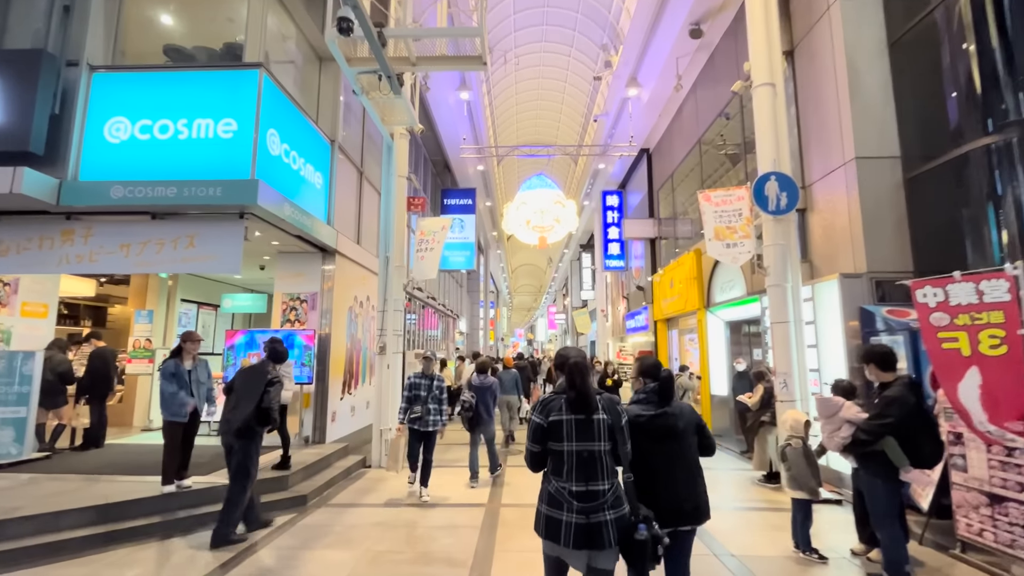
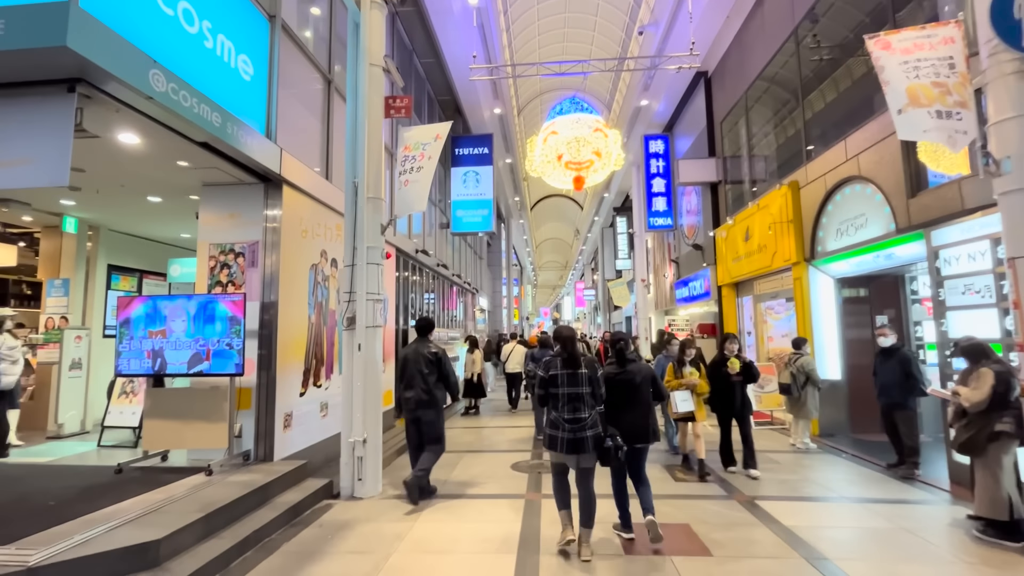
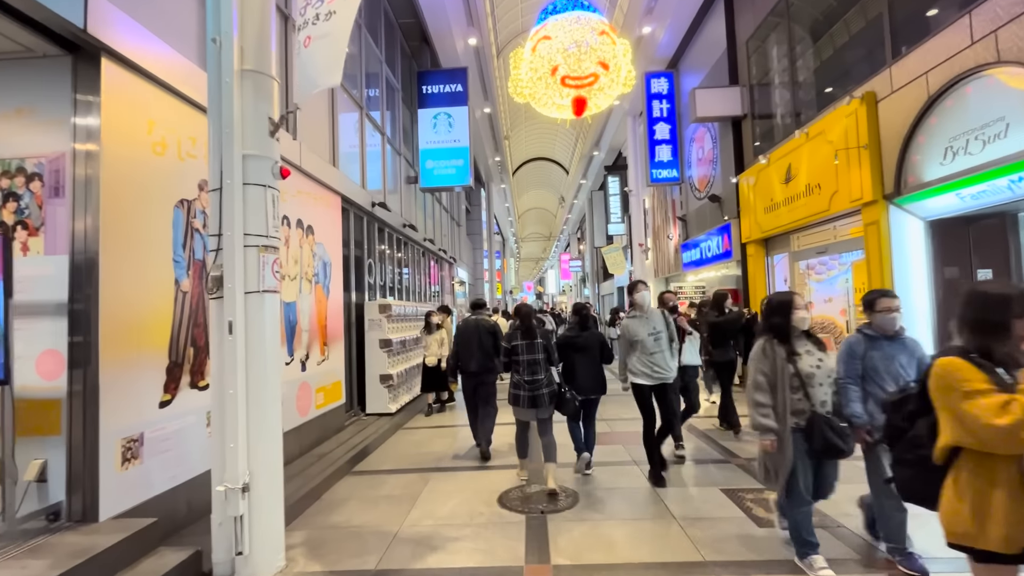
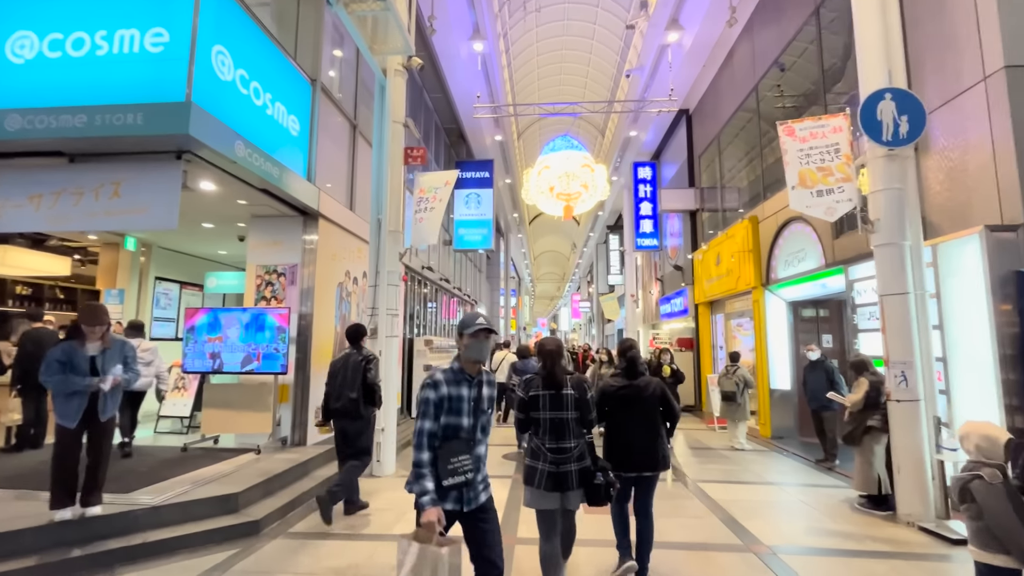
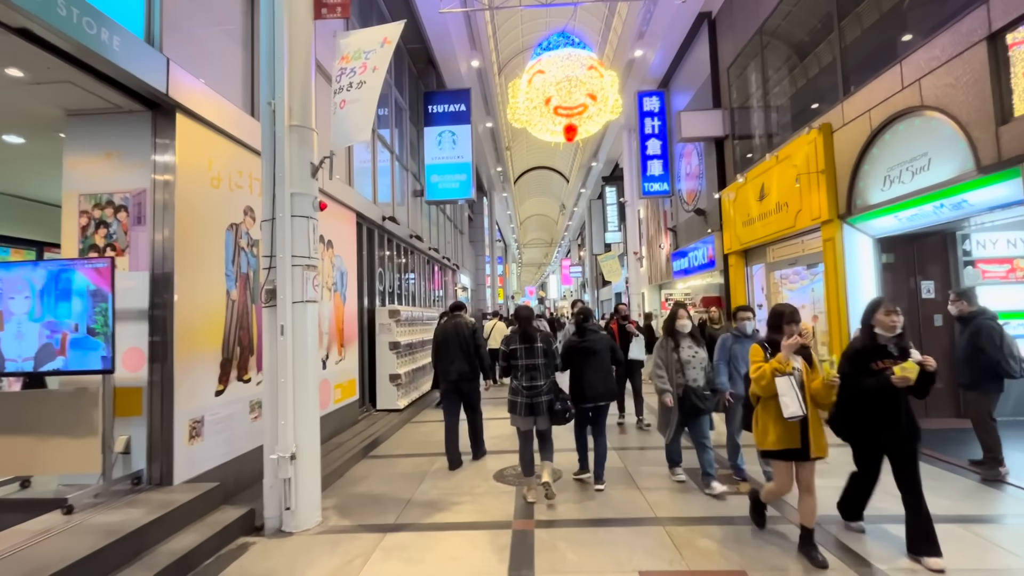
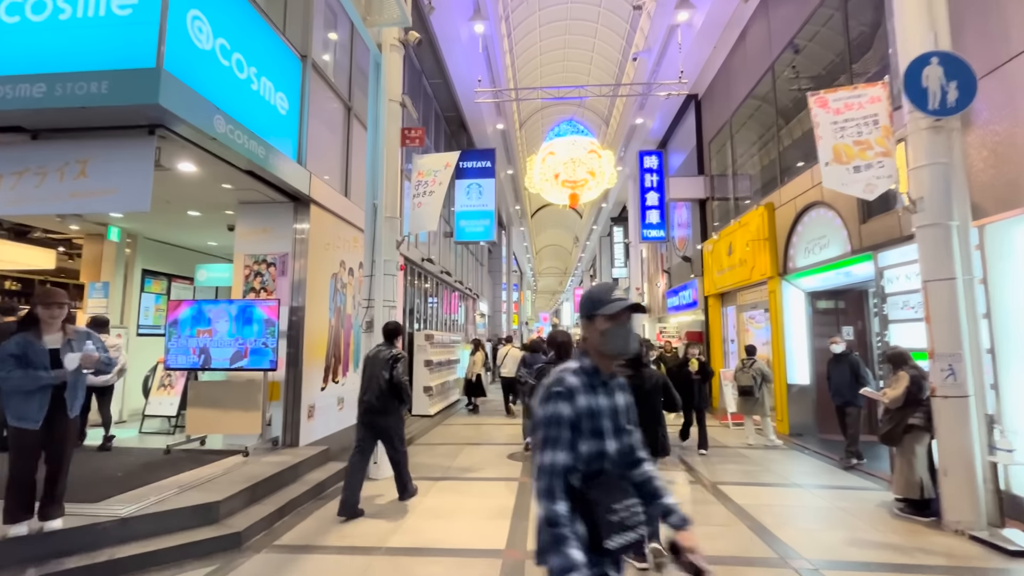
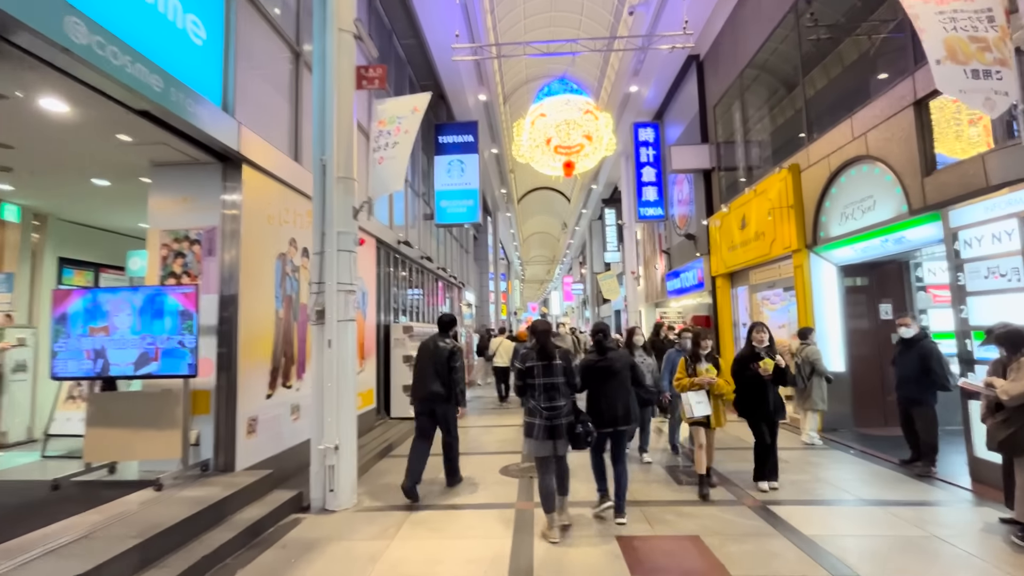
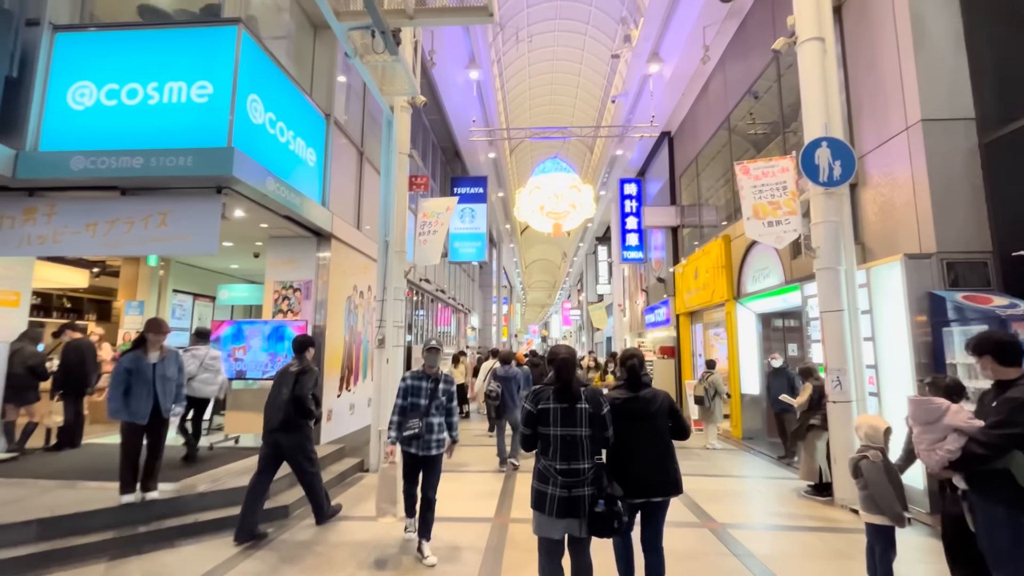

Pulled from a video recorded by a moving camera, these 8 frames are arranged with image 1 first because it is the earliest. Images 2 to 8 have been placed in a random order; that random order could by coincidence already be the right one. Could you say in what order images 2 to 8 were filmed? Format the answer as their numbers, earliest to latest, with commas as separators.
8, 4, 6, 2, 7, 5, 3
